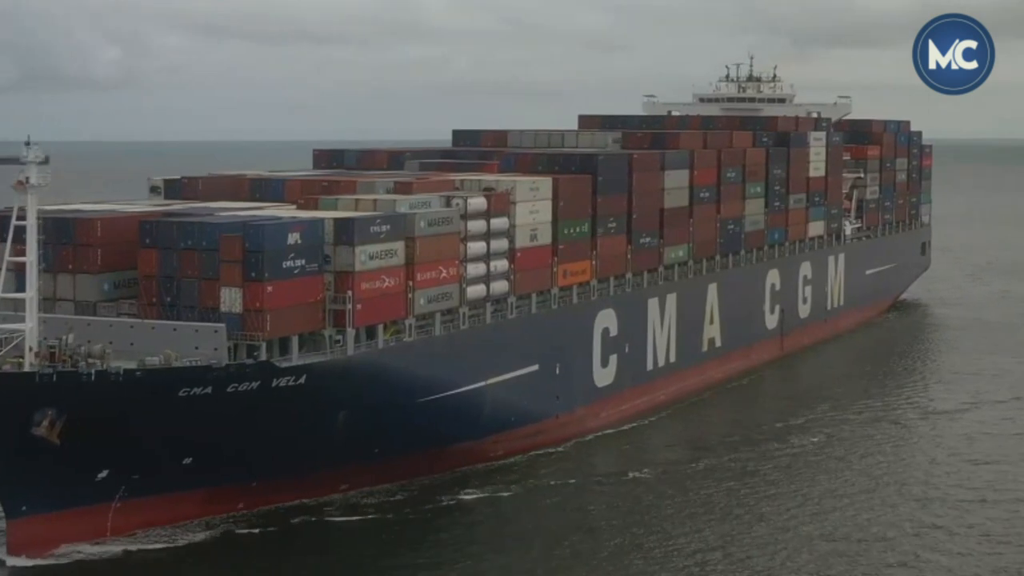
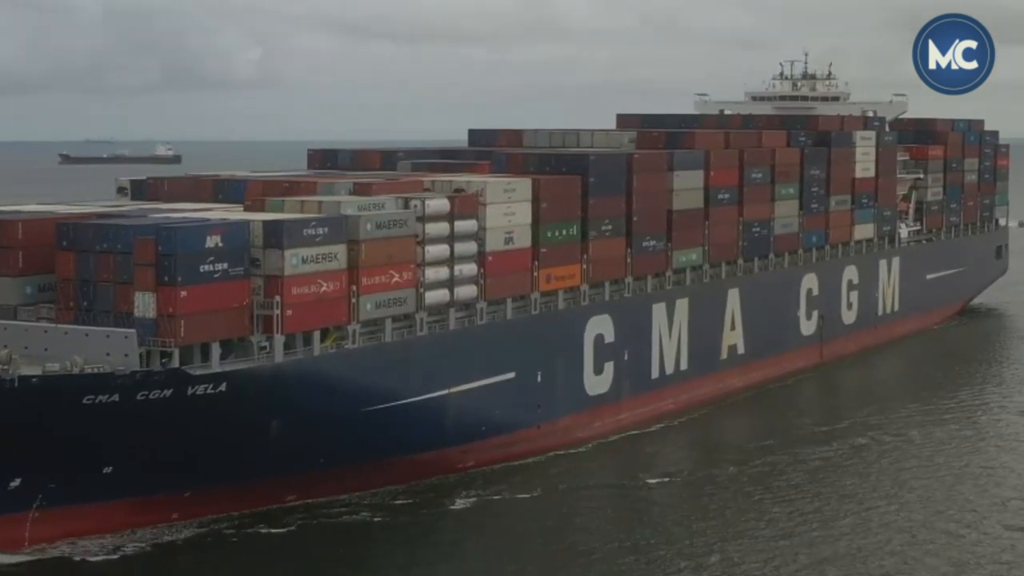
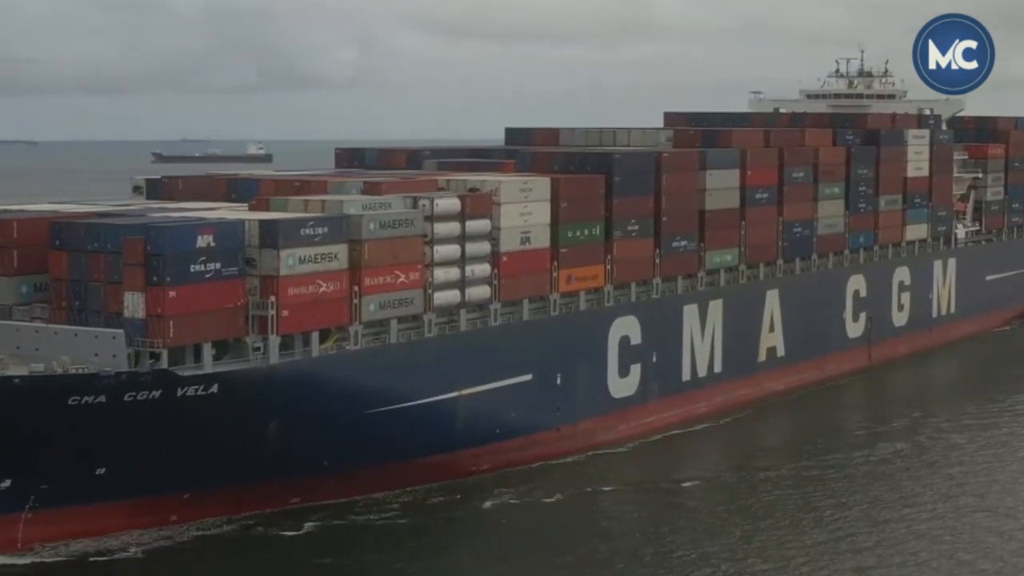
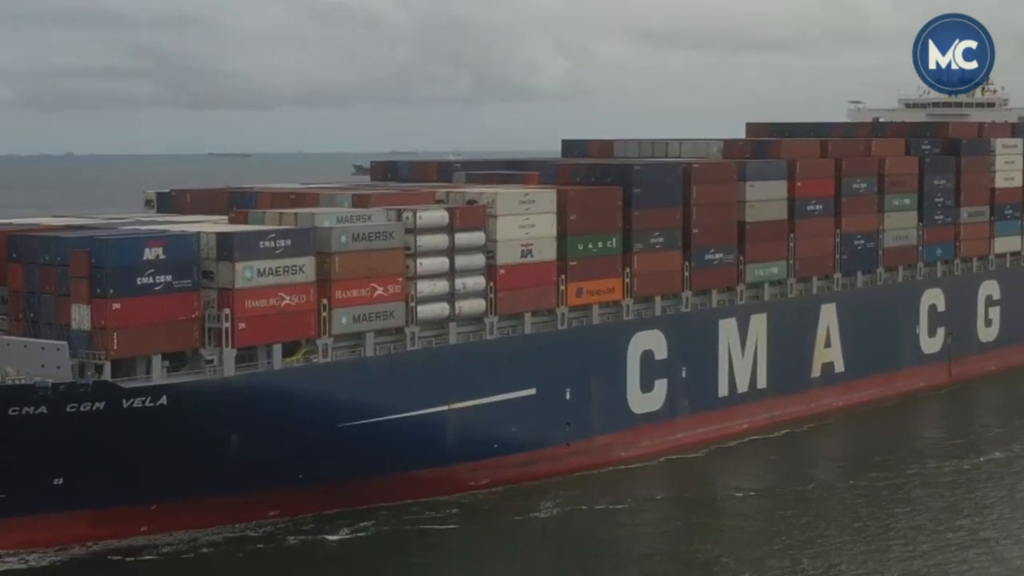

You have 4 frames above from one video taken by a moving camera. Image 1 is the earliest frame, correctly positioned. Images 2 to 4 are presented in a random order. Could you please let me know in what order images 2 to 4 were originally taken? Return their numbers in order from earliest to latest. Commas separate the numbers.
2, 3, 4
